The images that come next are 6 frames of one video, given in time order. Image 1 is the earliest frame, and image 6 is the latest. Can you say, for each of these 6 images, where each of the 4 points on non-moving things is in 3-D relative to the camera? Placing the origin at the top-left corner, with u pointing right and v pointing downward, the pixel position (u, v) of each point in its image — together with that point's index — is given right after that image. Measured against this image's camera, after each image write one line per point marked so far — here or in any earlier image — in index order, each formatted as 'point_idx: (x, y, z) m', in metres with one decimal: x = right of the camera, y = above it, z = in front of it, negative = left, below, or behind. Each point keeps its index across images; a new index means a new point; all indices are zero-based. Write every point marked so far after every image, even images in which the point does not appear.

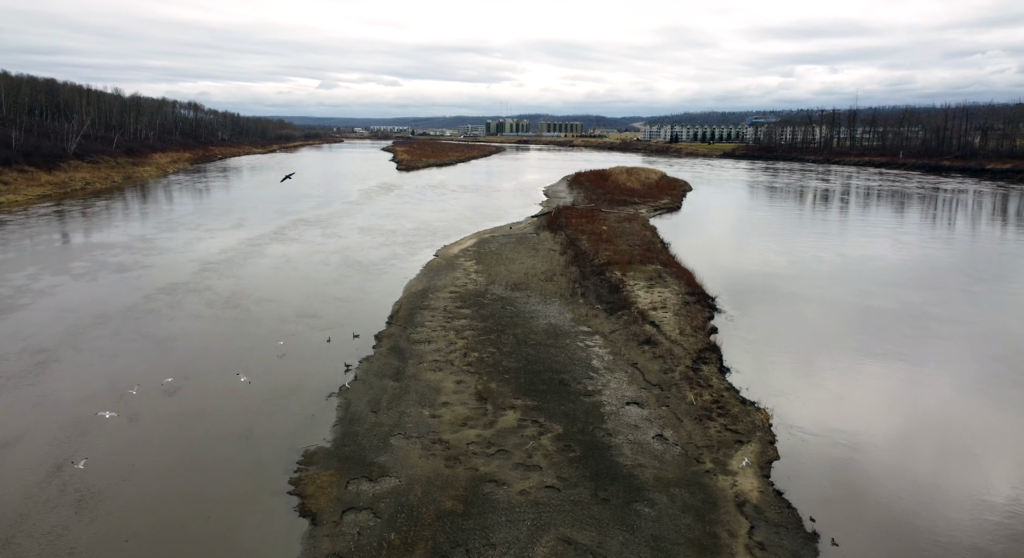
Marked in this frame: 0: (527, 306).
0: (+0.2, -0.3, +7.2) m
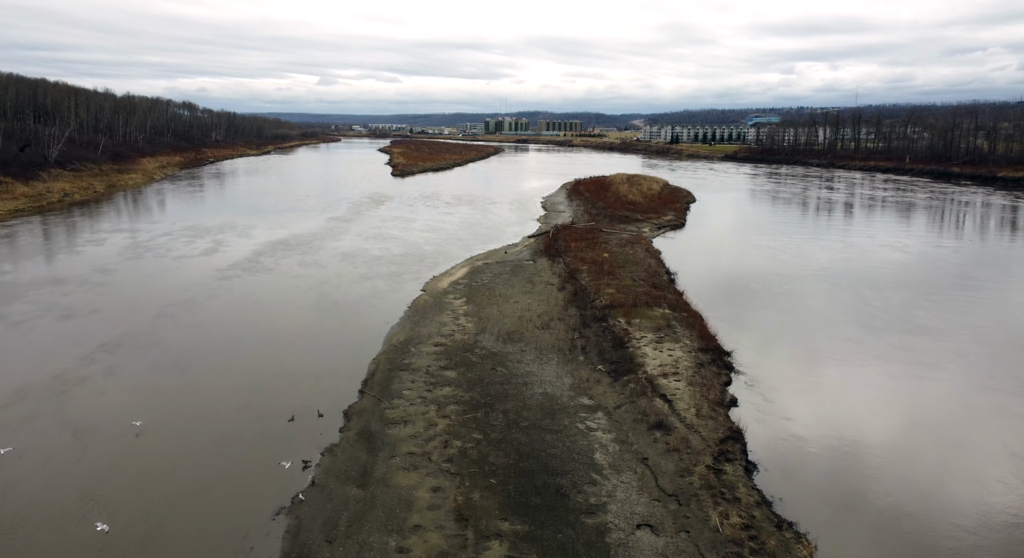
0: (+0.1, -0.9, +6.4) m
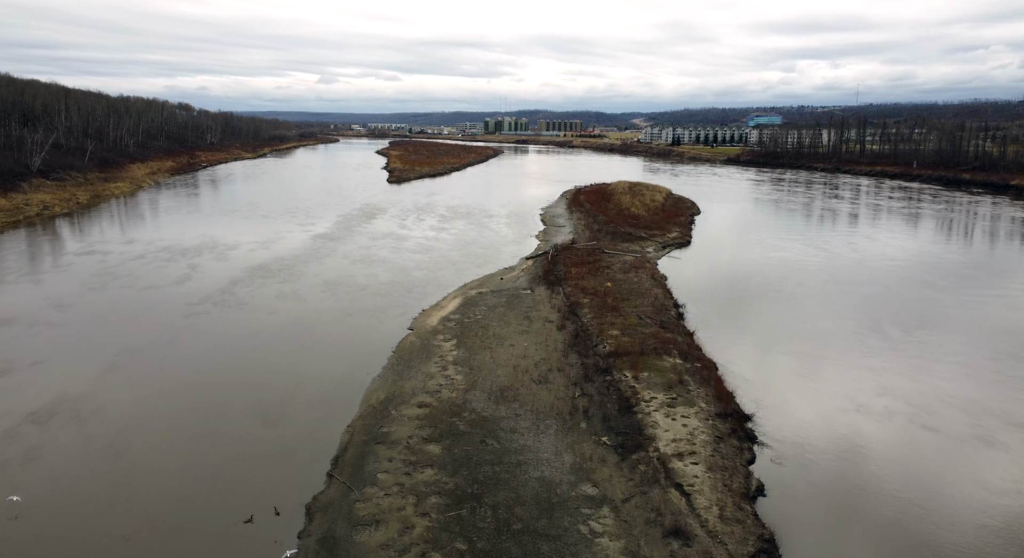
0: (0.0, -1.5, +5.6) m
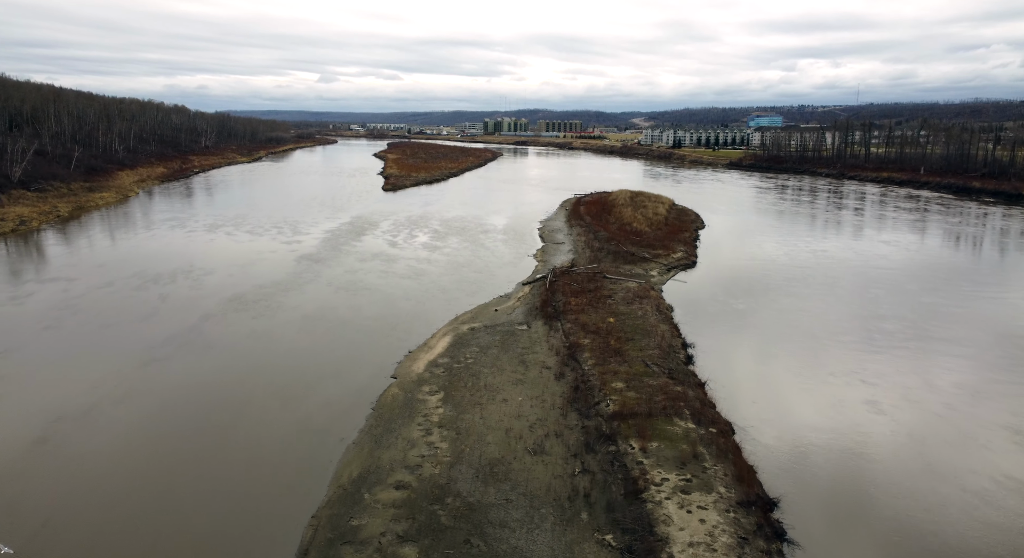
0: (-0.1, -2.1, +4.8) m
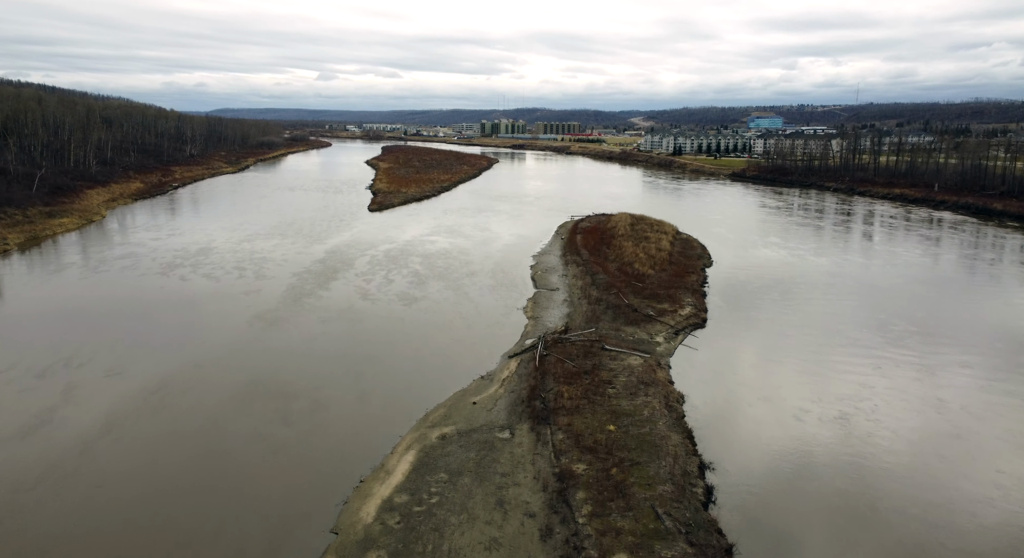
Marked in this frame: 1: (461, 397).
0: (-0.3, -3.4, +3.1) m
1: (-0.8, -1.8, +9.1) m
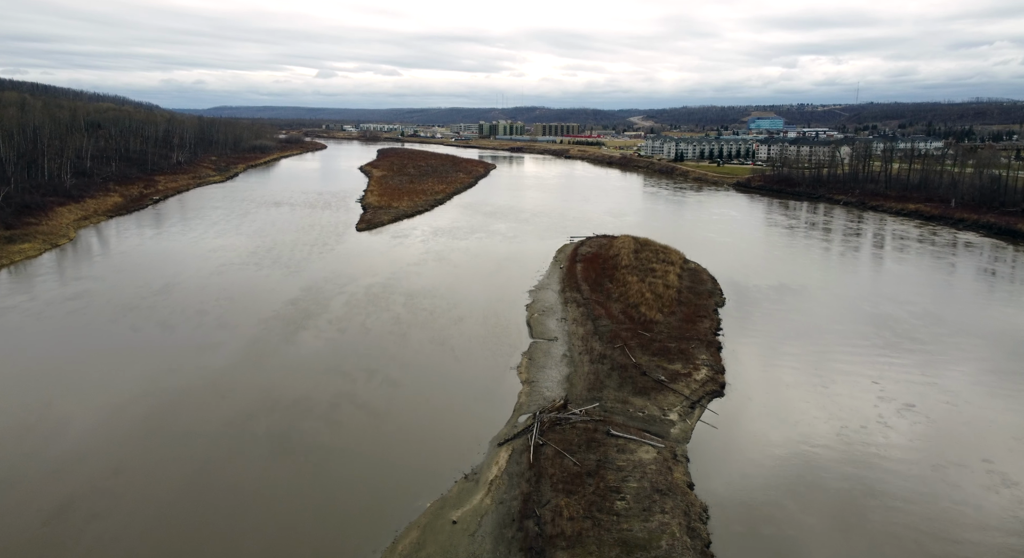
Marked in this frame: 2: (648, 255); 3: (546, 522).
0: (-0.5, -4.5, +1.5) m
1: (-0.9, -2.9, +7.5) m
2: (+4.5, +0.6, +19.4) m
3: (+0.4, -2.9, +7.2) m
